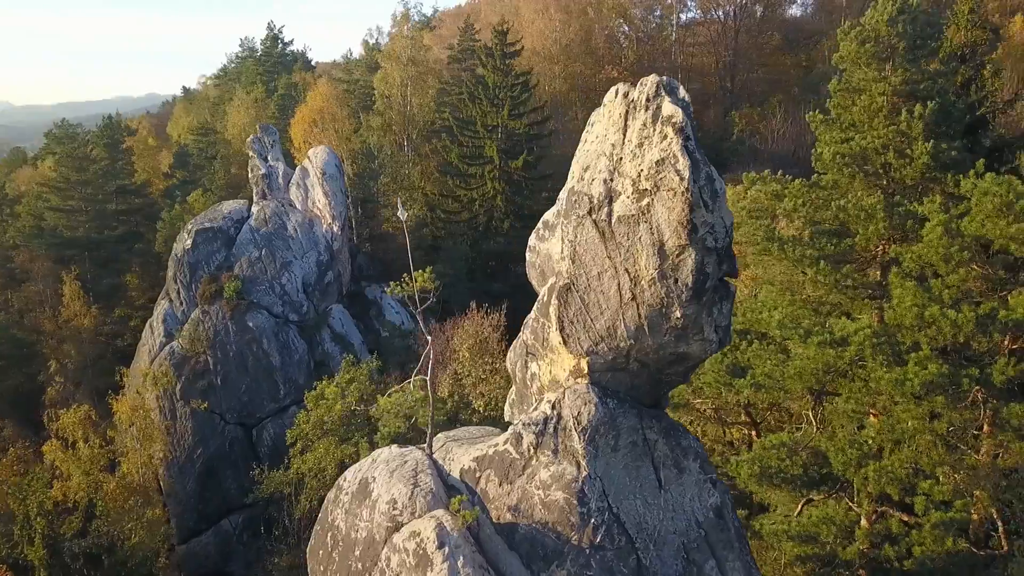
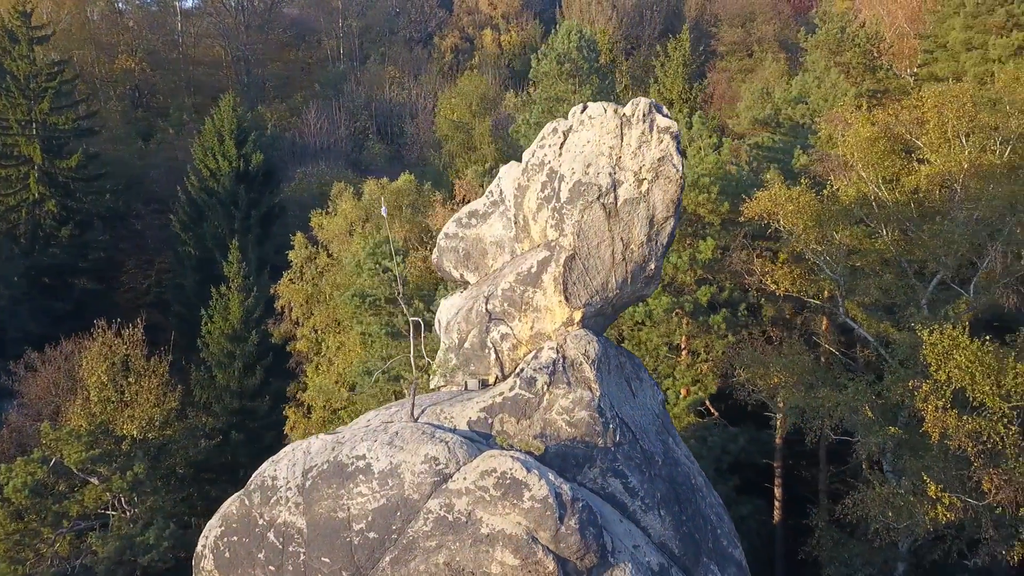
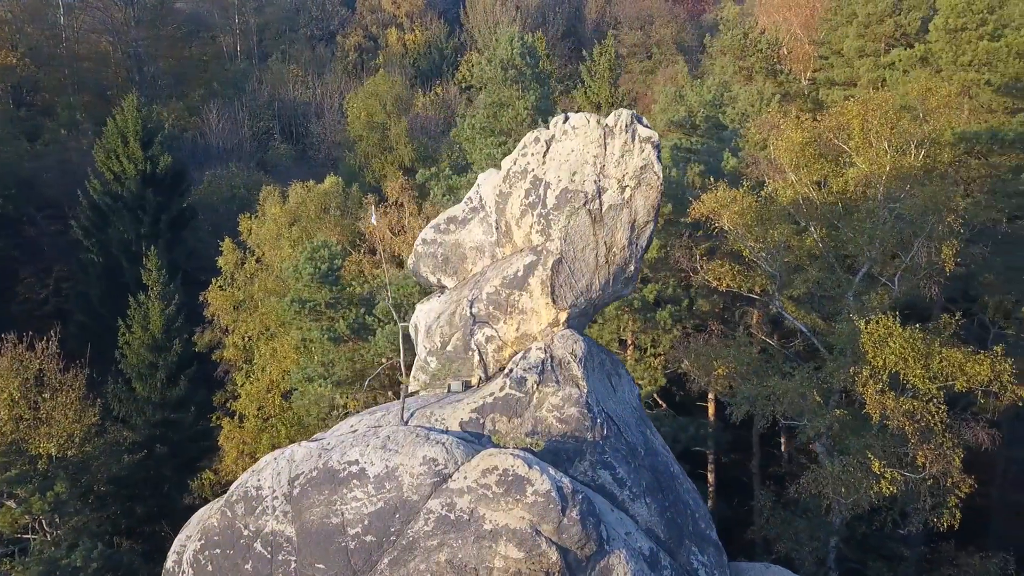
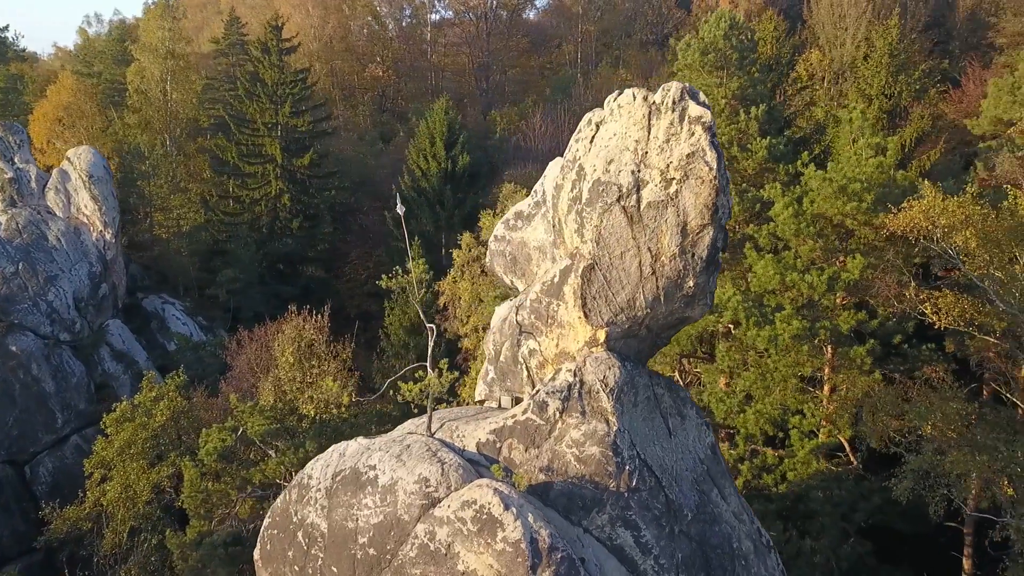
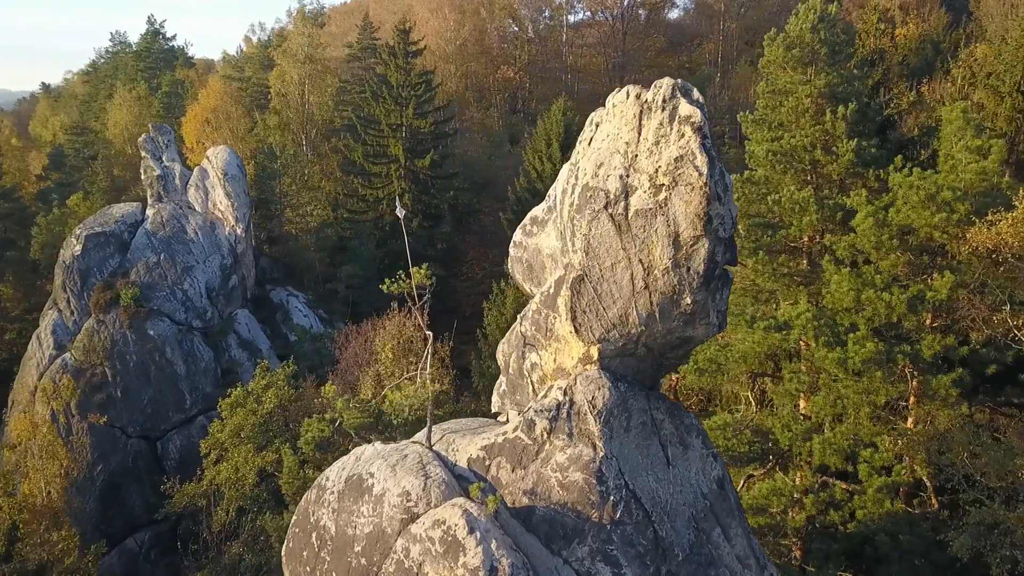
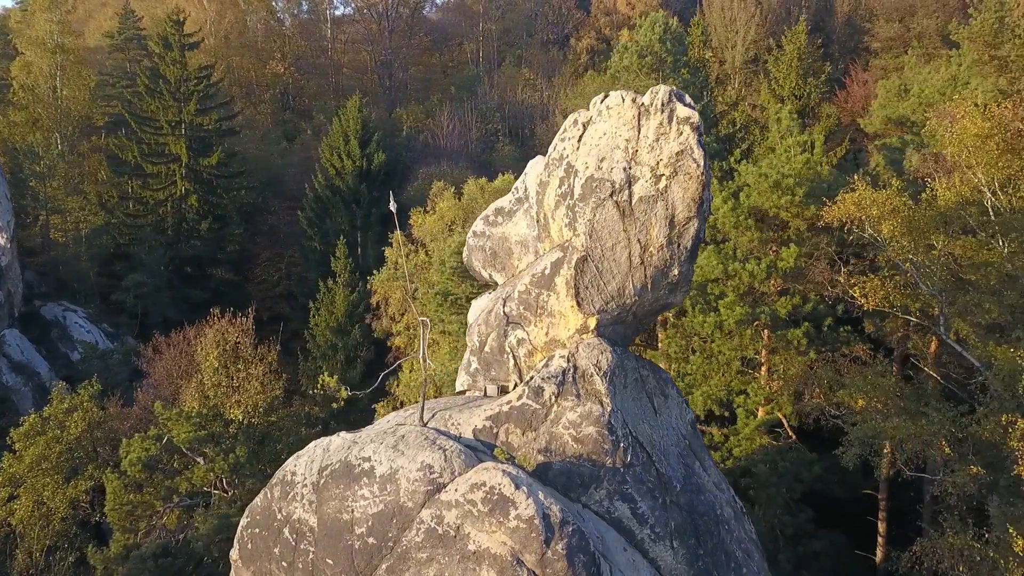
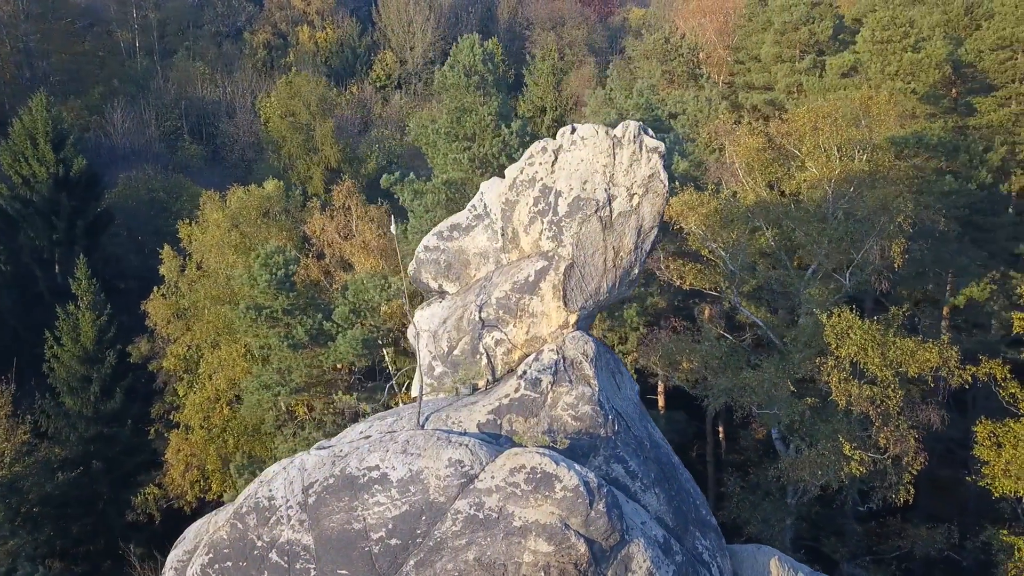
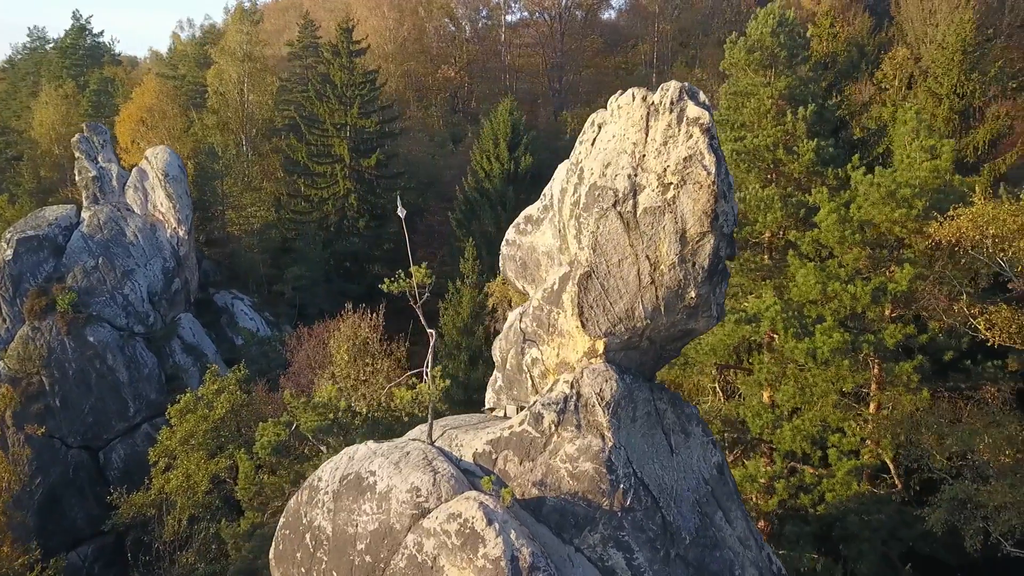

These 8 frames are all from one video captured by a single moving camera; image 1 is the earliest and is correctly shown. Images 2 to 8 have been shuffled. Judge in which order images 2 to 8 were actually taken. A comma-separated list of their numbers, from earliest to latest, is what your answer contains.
5, 8, 4, 6, 2, 3, 7
